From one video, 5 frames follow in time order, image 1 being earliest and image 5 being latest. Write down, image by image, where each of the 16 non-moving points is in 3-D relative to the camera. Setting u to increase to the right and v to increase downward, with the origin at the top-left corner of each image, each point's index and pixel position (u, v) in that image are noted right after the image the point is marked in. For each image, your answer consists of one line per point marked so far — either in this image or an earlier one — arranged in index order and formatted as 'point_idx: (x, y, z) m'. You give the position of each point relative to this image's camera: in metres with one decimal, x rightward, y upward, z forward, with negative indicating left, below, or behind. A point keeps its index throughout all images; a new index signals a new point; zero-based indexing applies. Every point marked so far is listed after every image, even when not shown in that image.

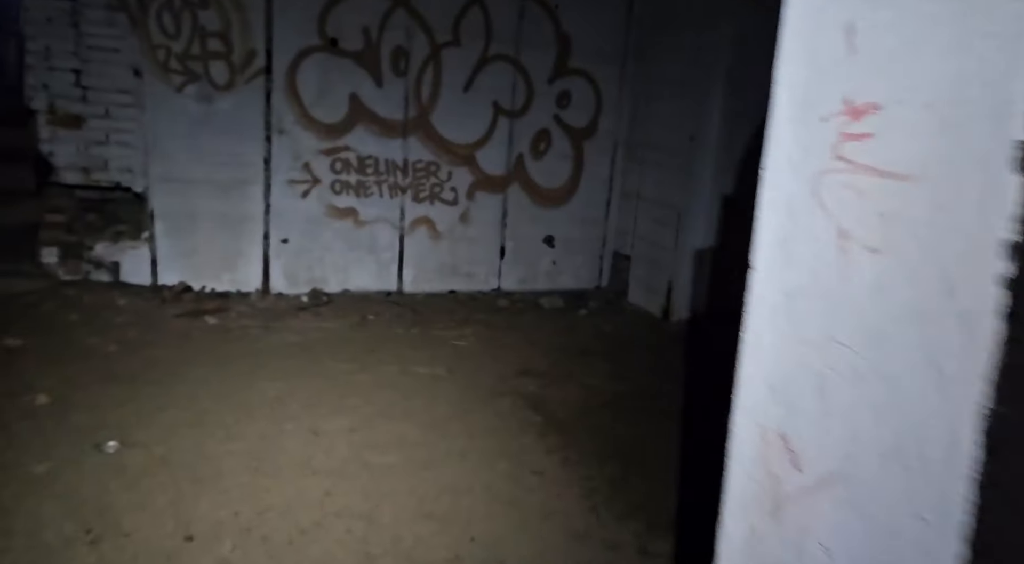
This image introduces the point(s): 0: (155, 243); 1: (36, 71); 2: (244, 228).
0: (-2.0, +0.2, +3.9) m
1: (-2.5, +1.1, +3.6) m
2: (-1.6, +0.3, +4.1) m
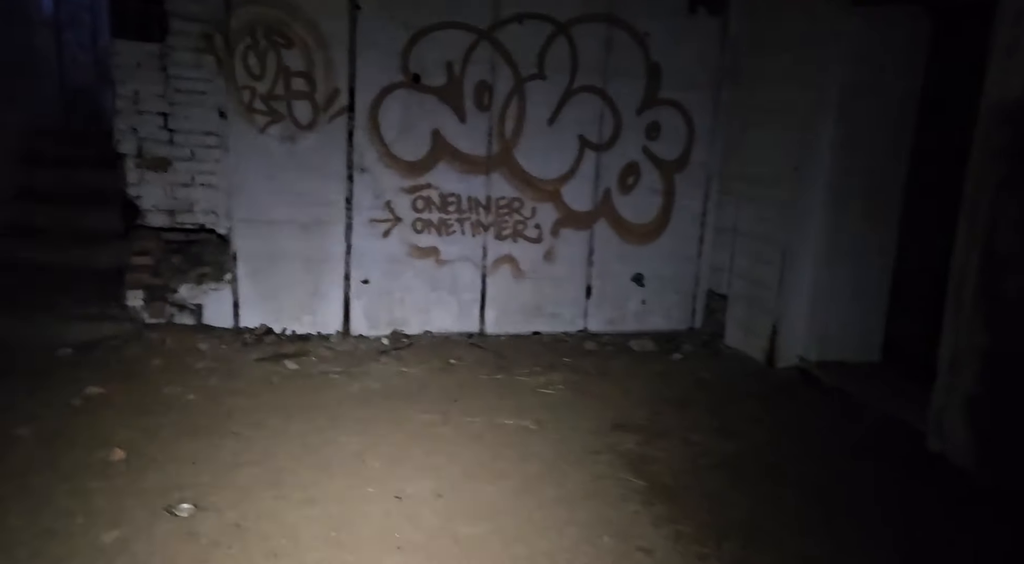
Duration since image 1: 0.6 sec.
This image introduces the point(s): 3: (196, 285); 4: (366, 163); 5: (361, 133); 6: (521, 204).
0: (-1.5, 0.0, +3.9) m
1: (-2.1, +0.9, +3.7) m
2: (-1.1, +0.1, +4.0) m
3: (-1.8, 0.0, +3.8) m
4: (-0.8, +0.7, +3.9) m
5: (-0.9, +0.8, +3.9) m
6: (+0.1, +0.5, +4.2) m
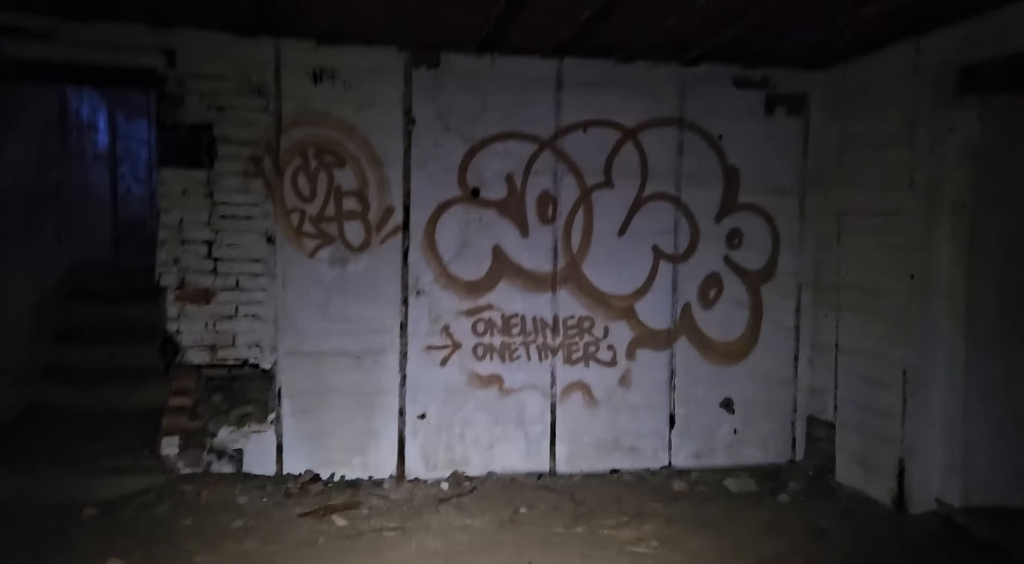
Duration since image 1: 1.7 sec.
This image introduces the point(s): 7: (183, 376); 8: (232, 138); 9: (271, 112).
0: (-1.2, -0.7, +3.5) m
1: (-1.7, +0.2, +3.4) m
2: (-0.7, -0.6, +3.6) m
3: (-1.4, -0.7, +3.4) m
4: (-0.5, 0.0, +3.6) m
5: (-0.5, +0.2, +3.6) m
6: (+0.4, -0.2, +3.8) m
7: (-1.6, -0.5, +3.4) m
8: (-1.4, +0.7, +3.5) m
9: (-1.2, +0.9, +3.5) m
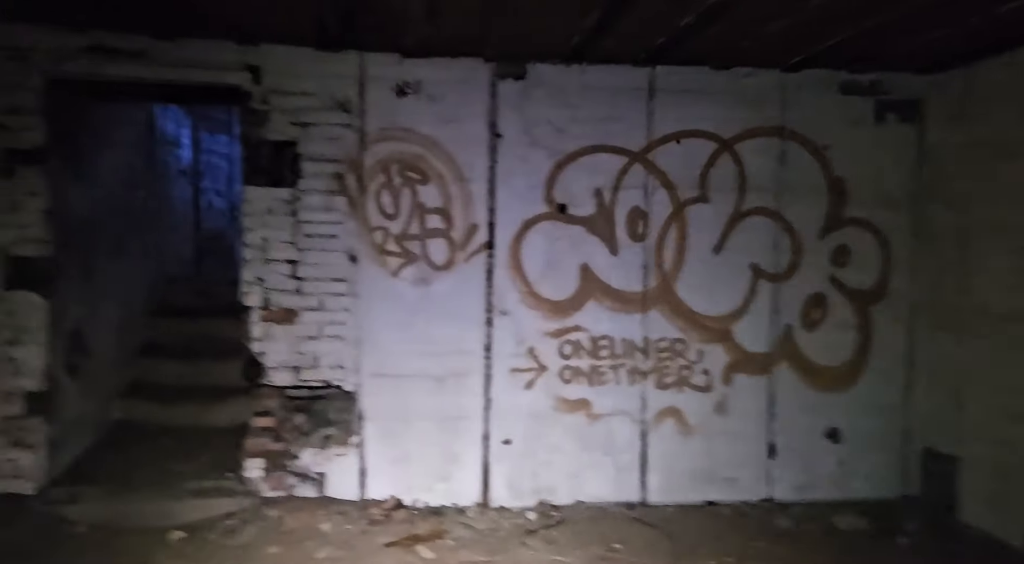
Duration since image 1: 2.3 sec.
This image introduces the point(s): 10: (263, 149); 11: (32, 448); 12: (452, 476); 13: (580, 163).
0: (-0.7, -0.8, +3.4) m
1: (-1.3, +0.1, +3.4) m
2: (-0.3, -0.7, +3.4) m
3: (-0.9, -0.8, +3.4) m
4: (0.0, -0.1, +3.5) m
5: (-0.1, 0.0, +3.5) m
6: (+0.9, -0.3, +3.5) m
7: (-1.2, -0.6, +3.4) m
8: (-1.0, +0.6, +3.4) m
9: (-0.8, +0.8, +3.4) m
10: (-1.2, +0.7, +3.4) m
11: (-2.2, -0.8, +3.2) m
12: (-0.3, -1.0, +3.4) m
13: (+0.3, +0.6, +3.5) m
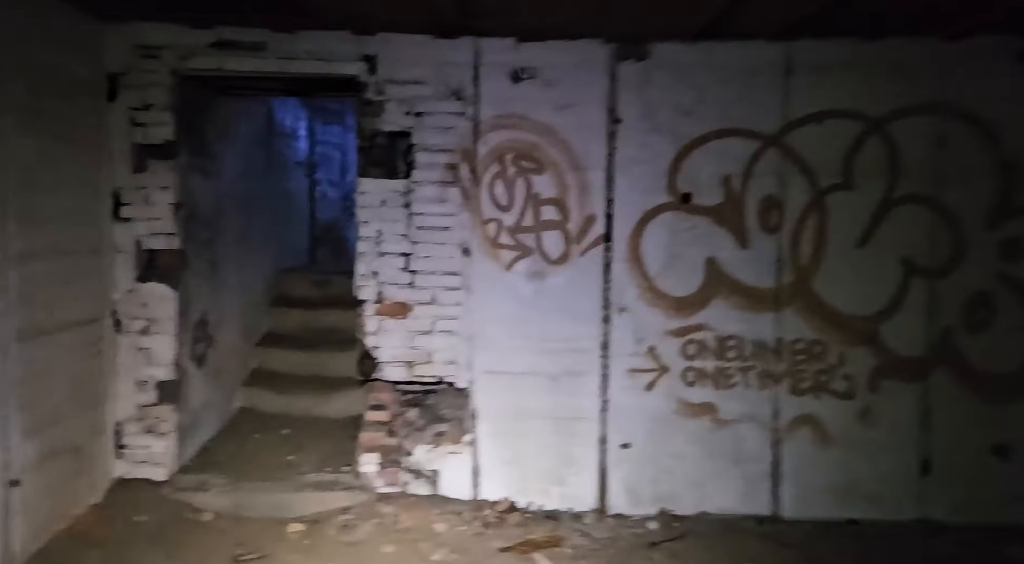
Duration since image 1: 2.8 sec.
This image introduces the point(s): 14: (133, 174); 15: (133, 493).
0: (-0.2, -0.8, +3.3) m
1: (-0.7, +0.1, +3.4) m
2: (+0.3, -0.7, +3.3) m
3: (-0.4, -0.8, +3.3) m
4: (+0.5, -0.1, +3.3) m
5: (+0.5, +0.1, +3.3) m
6: (+1.5, -0.3, +3.2) m
7: (-0.6, -0.5, +3.4) m
8: (-0.4, +0.7, +3.3) m
9: (-0.2, +0.8, +3.3) m
10: (-0.7, +0.7, +3.3) m
11: (-1.7, -0.7, +3.3) m
12: (+0.3, -0.9, +3.3) m
13: (+0.9, +0.6, +3.2) m
14: (-1.8, +0.5, +3.3) m
15: (-1.8, -1.0, +3.2) m
